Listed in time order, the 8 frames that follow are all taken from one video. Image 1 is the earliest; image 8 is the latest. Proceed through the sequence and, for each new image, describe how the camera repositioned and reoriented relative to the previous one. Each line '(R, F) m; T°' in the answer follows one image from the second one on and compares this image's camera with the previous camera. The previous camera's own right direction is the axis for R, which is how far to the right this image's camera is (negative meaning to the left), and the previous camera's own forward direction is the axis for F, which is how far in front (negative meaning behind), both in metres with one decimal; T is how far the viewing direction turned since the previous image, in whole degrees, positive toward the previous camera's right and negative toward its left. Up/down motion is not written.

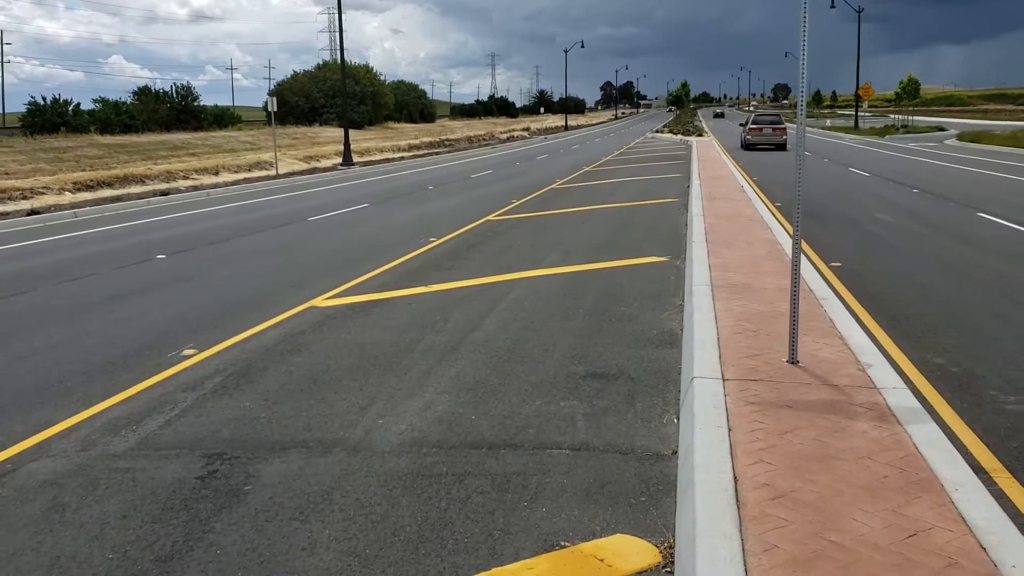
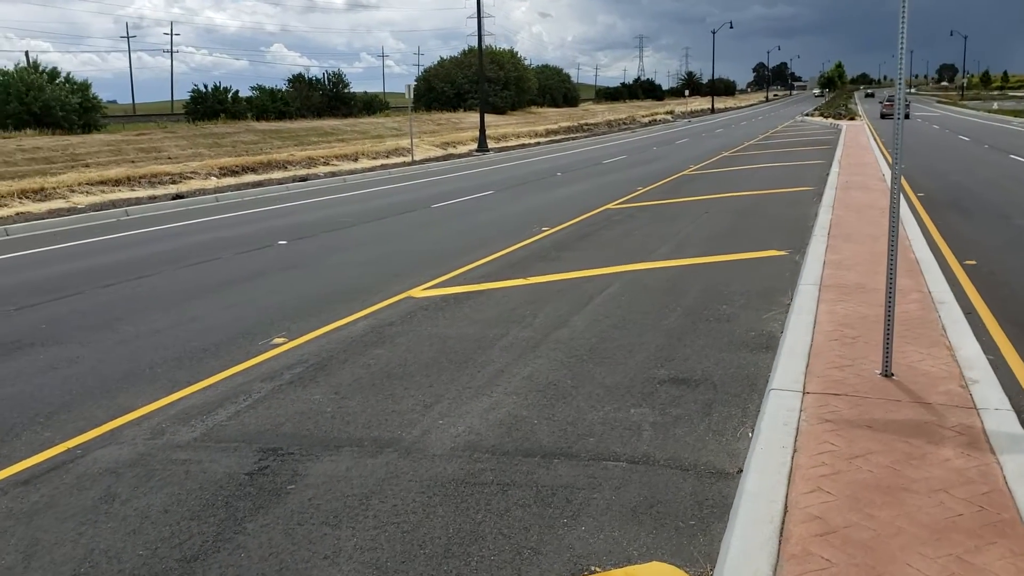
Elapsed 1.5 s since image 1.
(+0.4, +0.3) m; -8°
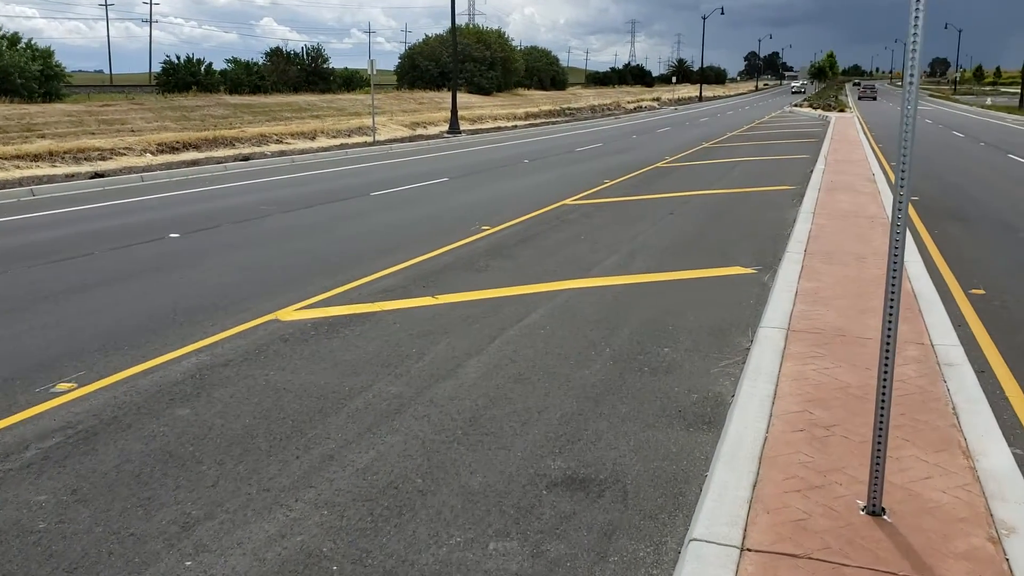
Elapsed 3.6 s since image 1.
(+0.7, +1.9) m; +1°
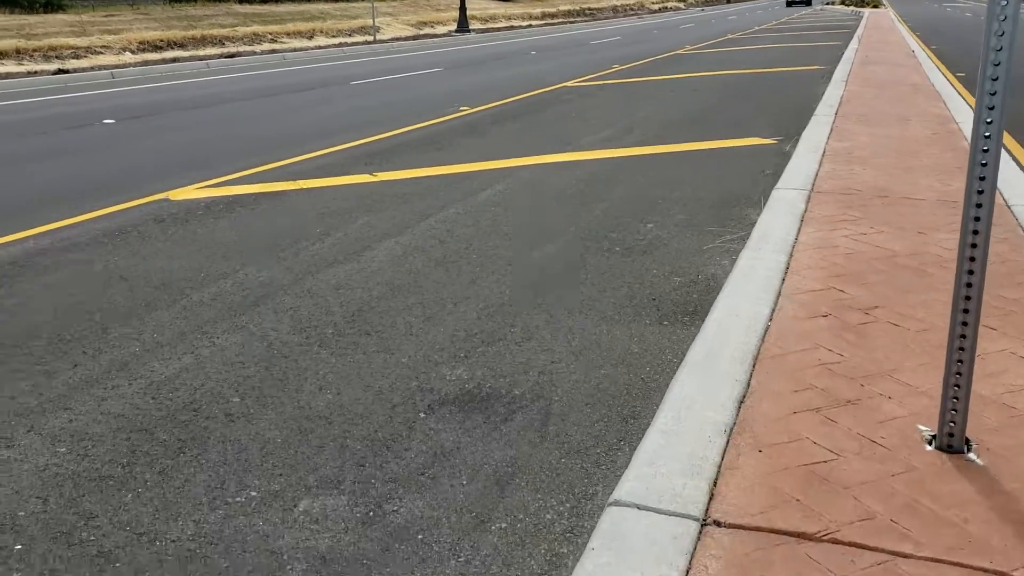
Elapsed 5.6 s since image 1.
(+0.5, +1.6) m; -2°
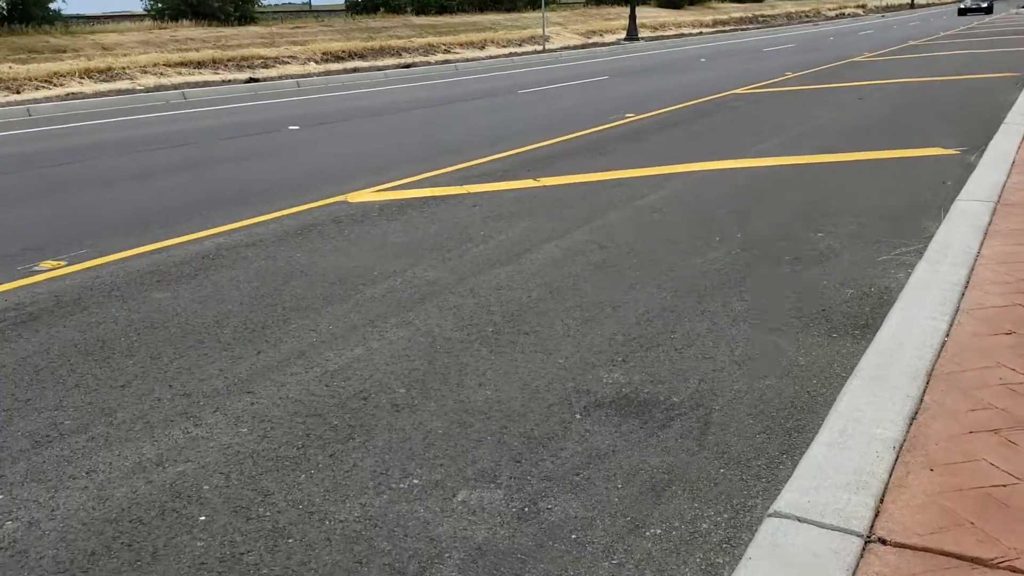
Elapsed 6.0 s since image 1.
(0.0, 0.0) m; -9°
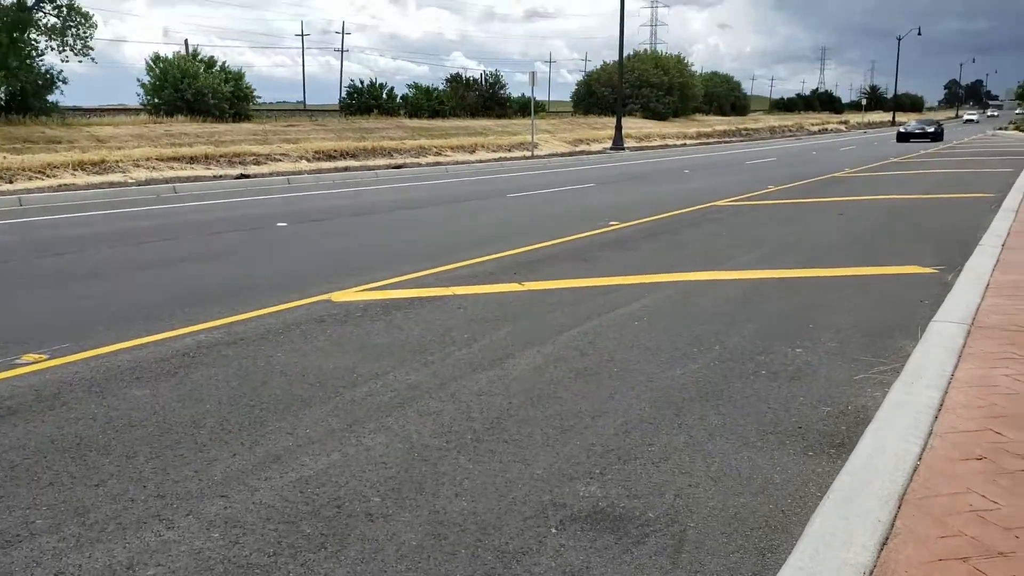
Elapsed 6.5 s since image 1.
(0.0, 0.0) m; +1°
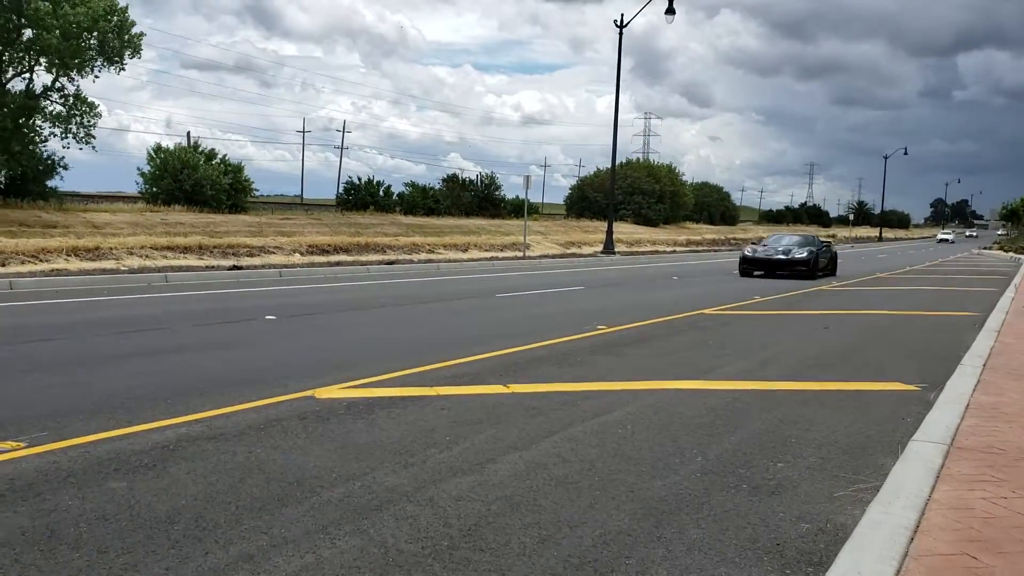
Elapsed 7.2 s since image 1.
(0.0, 0.0) m; +1°
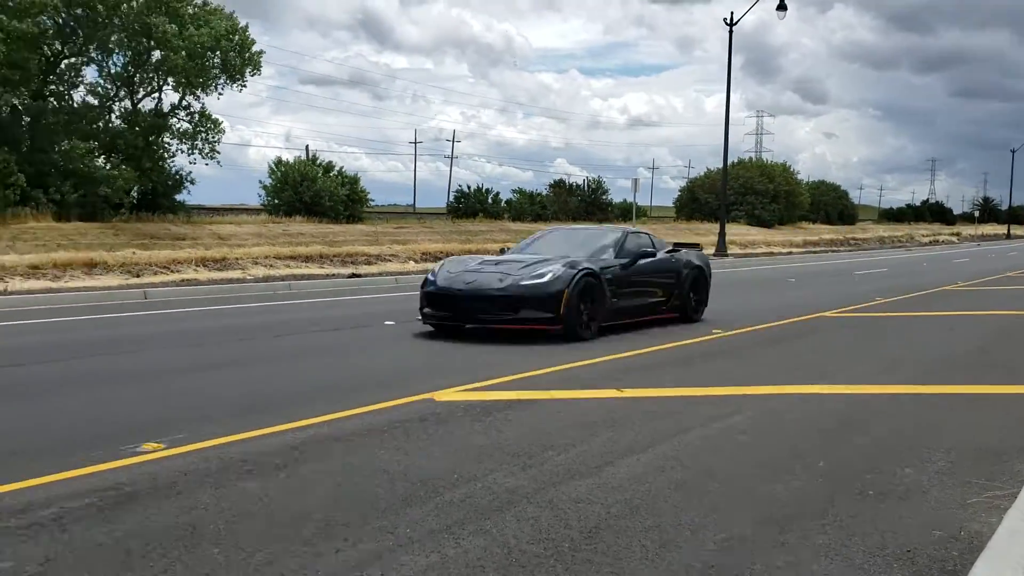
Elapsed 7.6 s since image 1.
(0.0, 0.0) m; -6°
